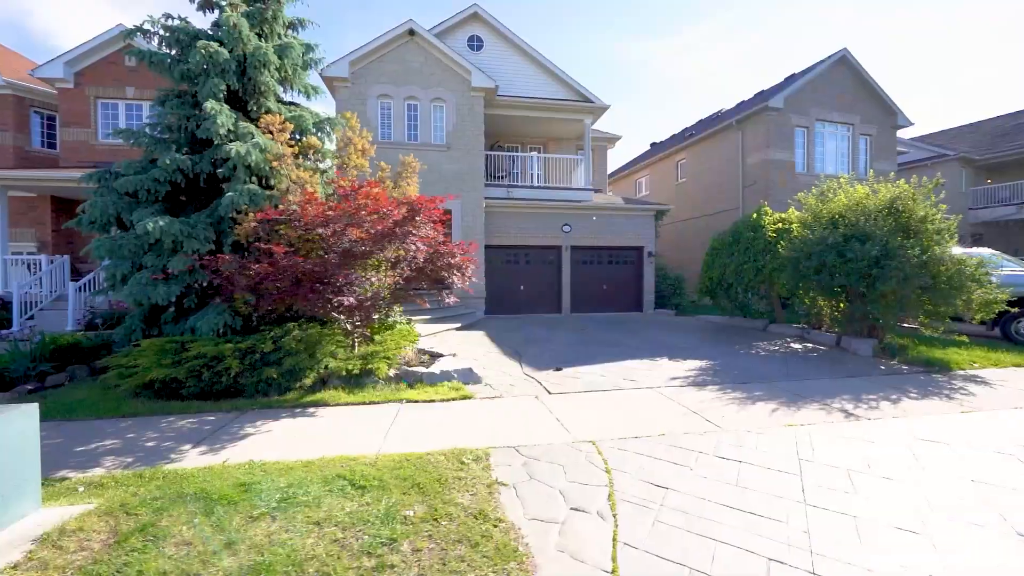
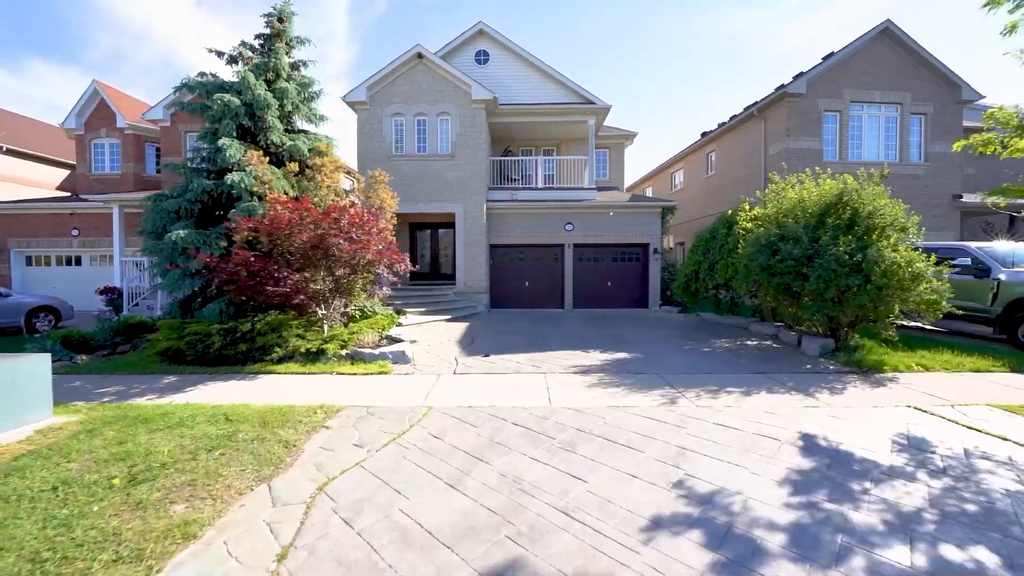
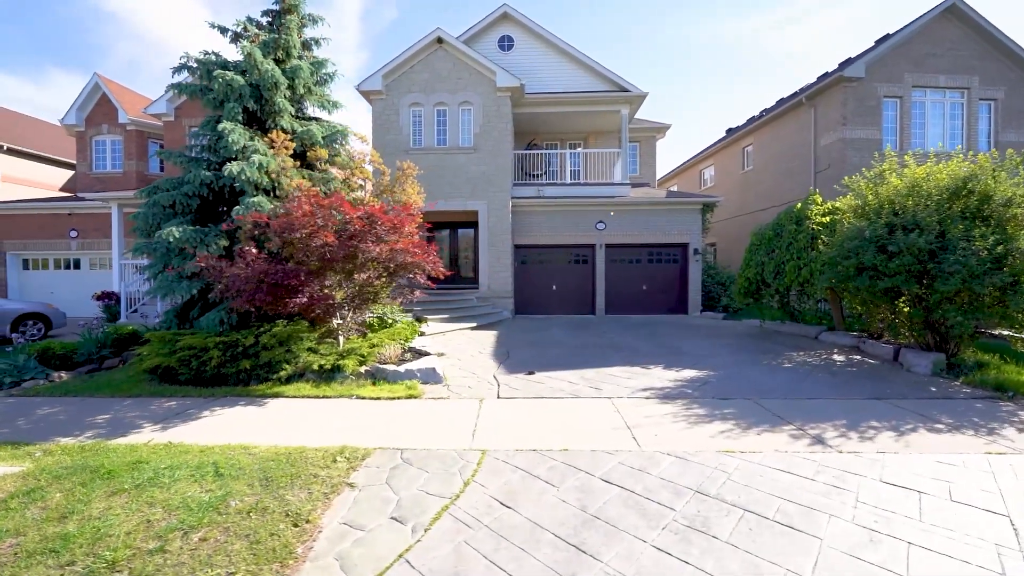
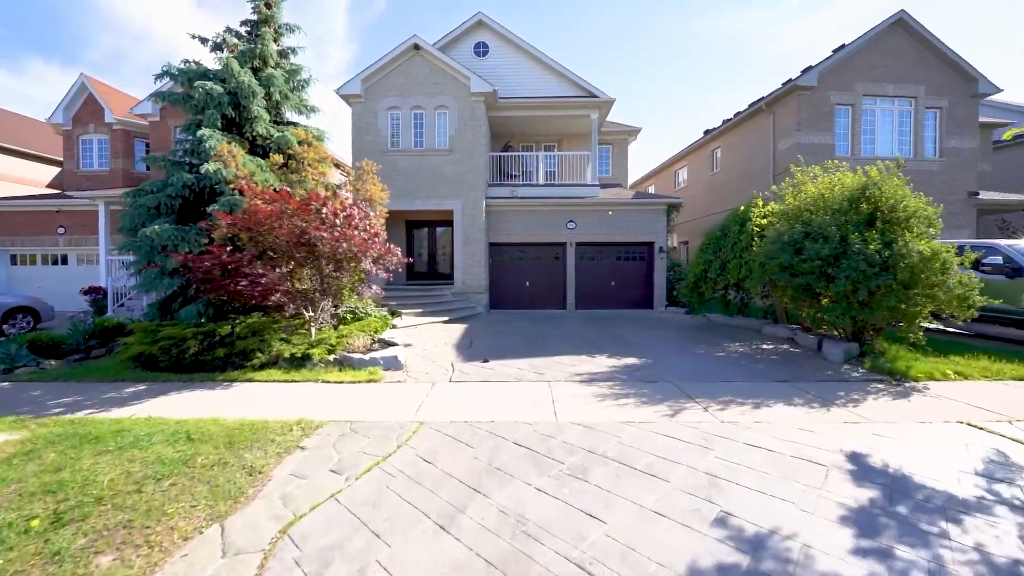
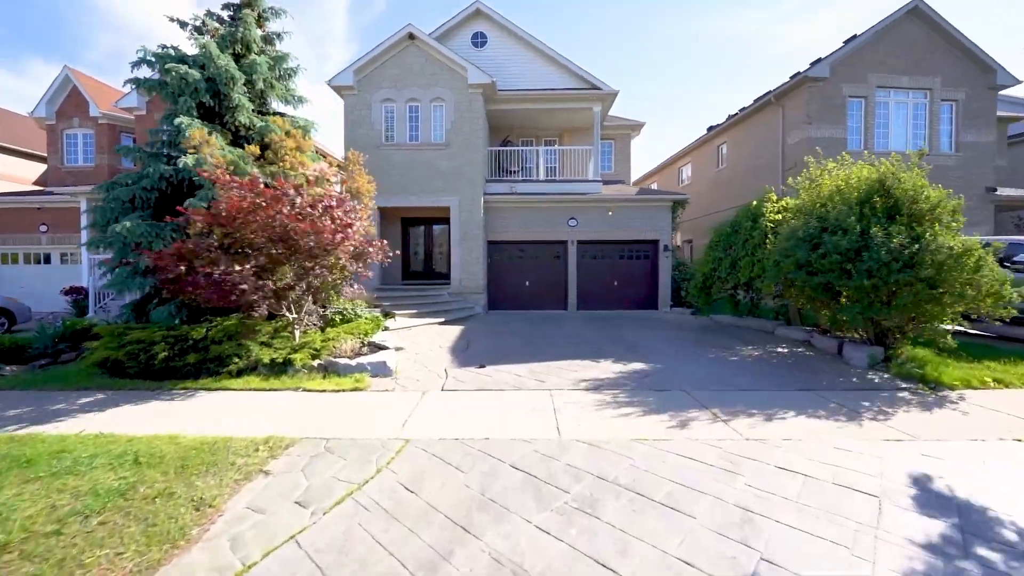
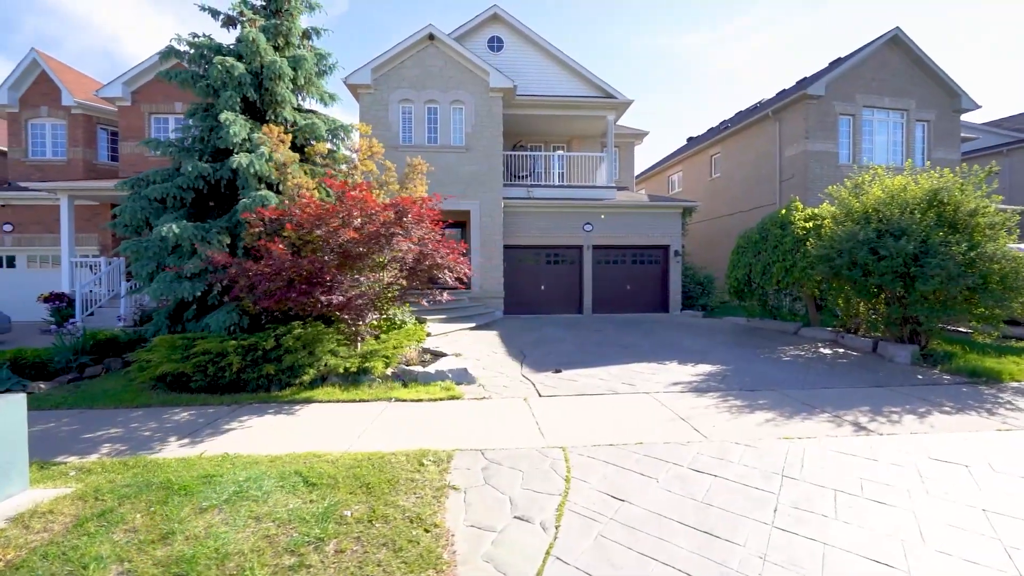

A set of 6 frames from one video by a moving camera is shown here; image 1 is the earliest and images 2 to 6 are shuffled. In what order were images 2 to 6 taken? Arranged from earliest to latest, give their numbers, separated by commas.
6, 3, 2, 4, 5
